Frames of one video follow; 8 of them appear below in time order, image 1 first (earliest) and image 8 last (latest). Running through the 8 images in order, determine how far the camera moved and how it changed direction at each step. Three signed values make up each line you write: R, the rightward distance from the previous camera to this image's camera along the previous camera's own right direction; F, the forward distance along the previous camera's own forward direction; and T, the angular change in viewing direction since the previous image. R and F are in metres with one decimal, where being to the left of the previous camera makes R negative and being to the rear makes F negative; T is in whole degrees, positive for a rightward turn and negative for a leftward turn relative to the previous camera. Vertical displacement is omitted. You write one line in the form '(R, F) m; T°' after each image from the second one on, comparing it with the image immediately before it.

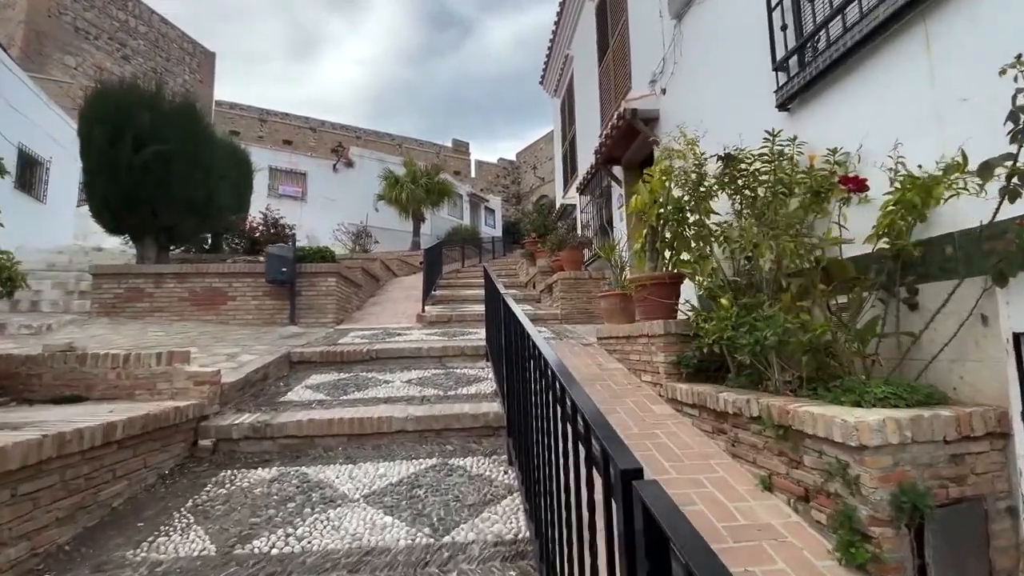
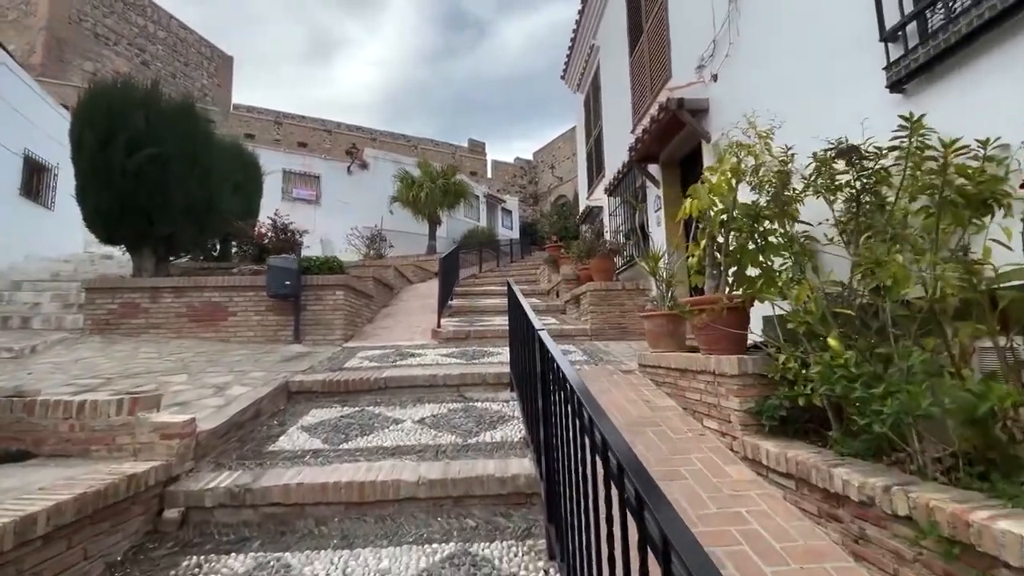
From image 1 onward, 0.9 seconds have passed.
(-0.1, +0.6) m; -2°
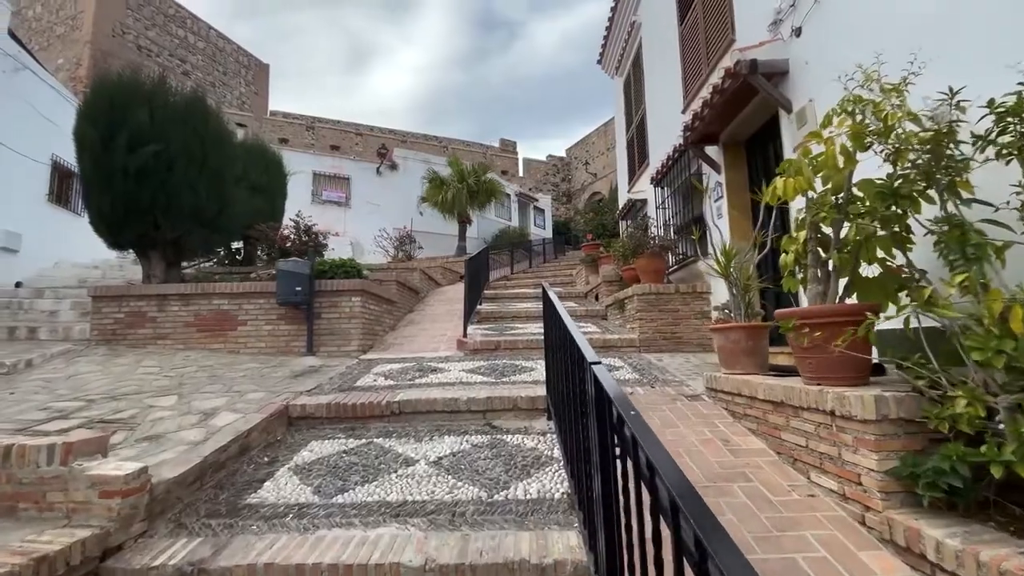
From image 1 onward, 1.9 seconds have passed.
(0.0, +0.7) m; -4°
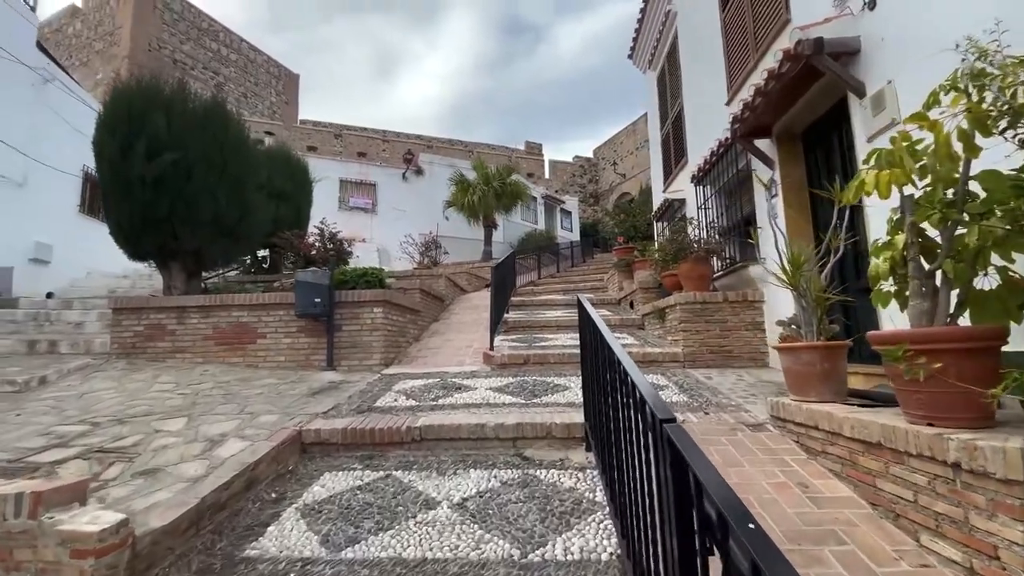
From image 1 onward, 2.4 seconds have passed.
(0.0, +0.4) m; -3°
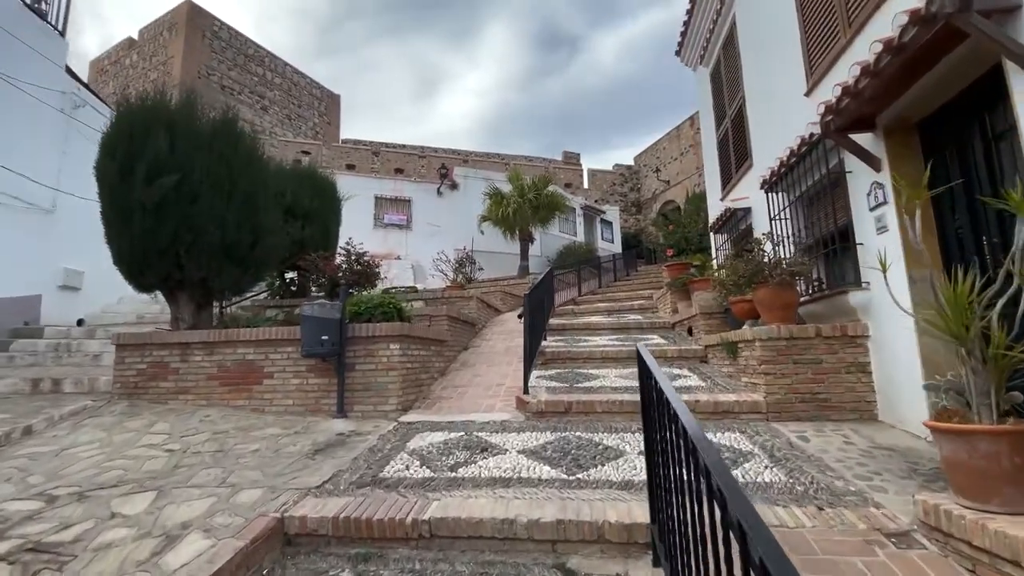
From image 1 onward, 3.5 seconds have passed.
(0.0, +0.8) m; -5°
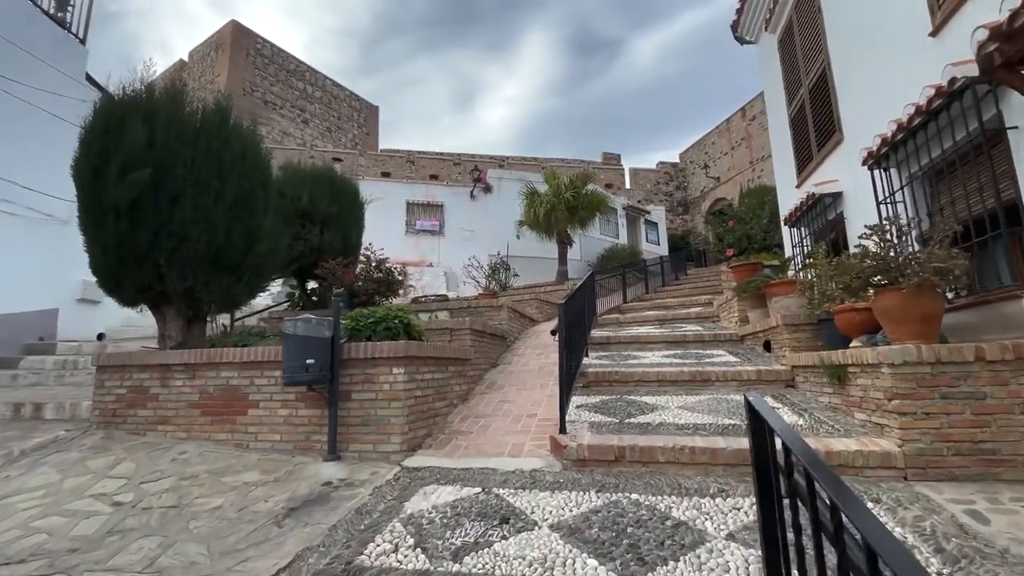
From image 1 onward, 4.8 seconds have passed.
(+0.1, +0.9) m; -5°
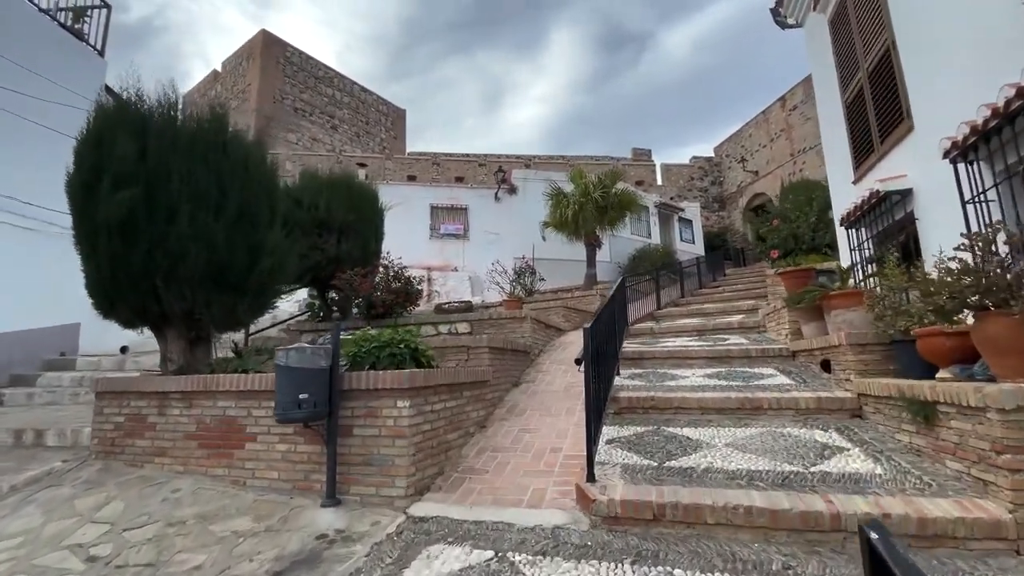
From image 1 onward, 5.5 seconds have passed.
(+0.1, +0.4) m; -3°
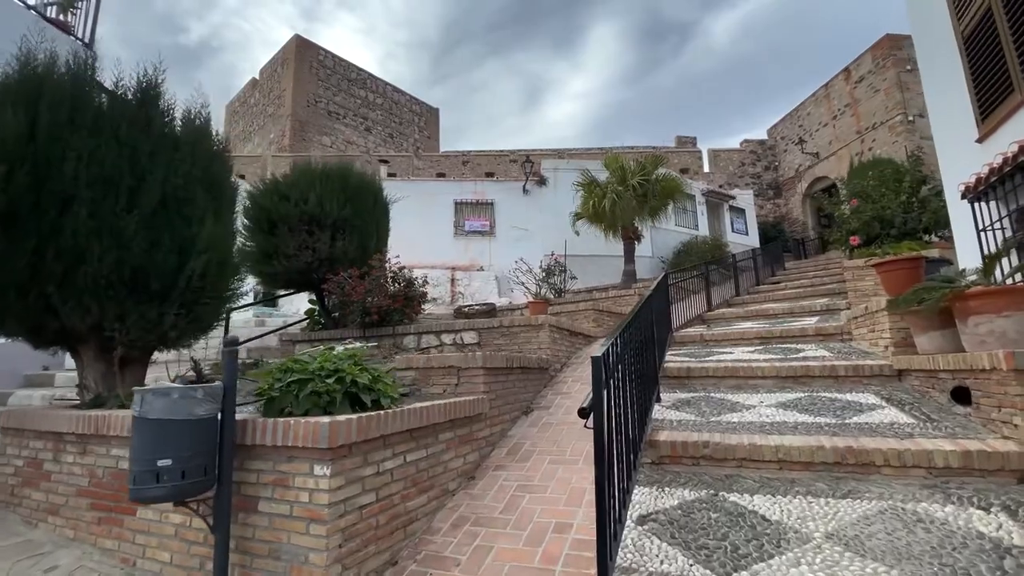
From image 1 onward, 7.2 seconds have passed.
(+0.3, +1.1) m; -5°
